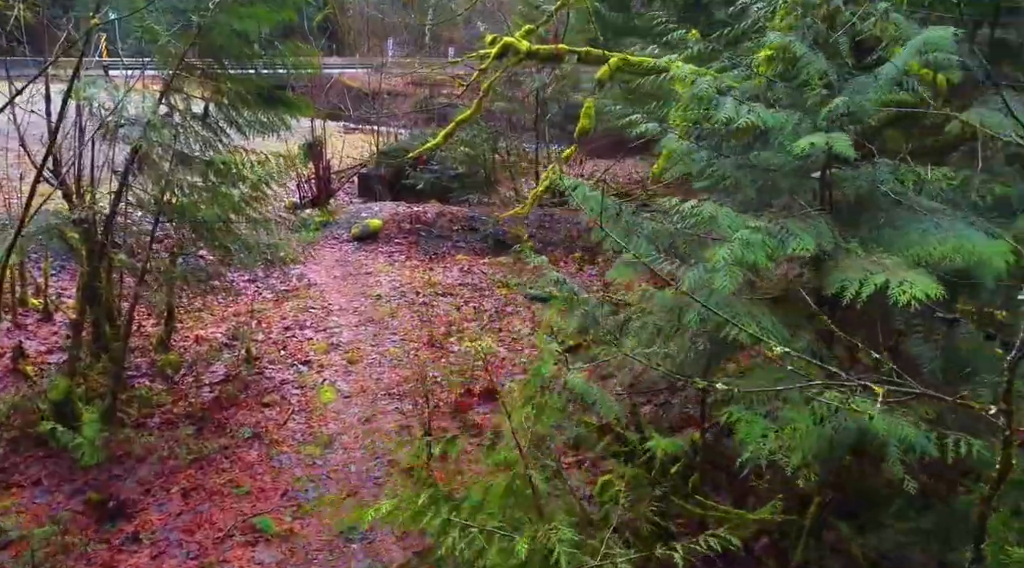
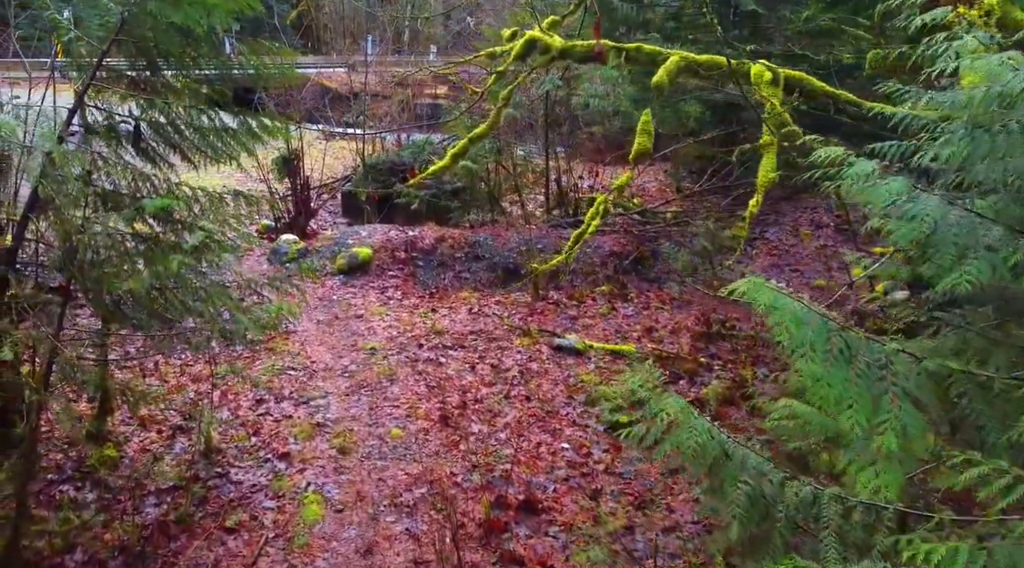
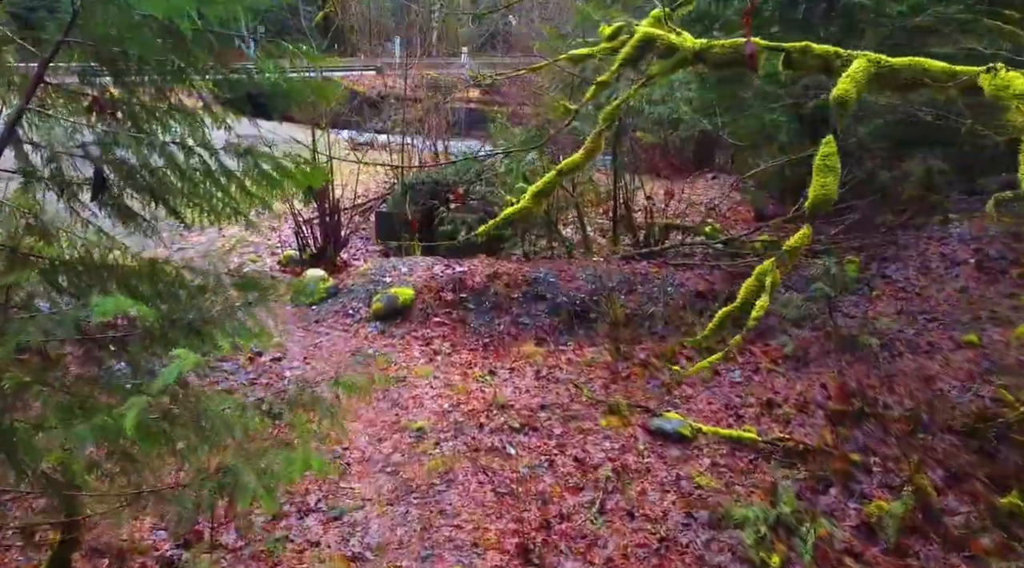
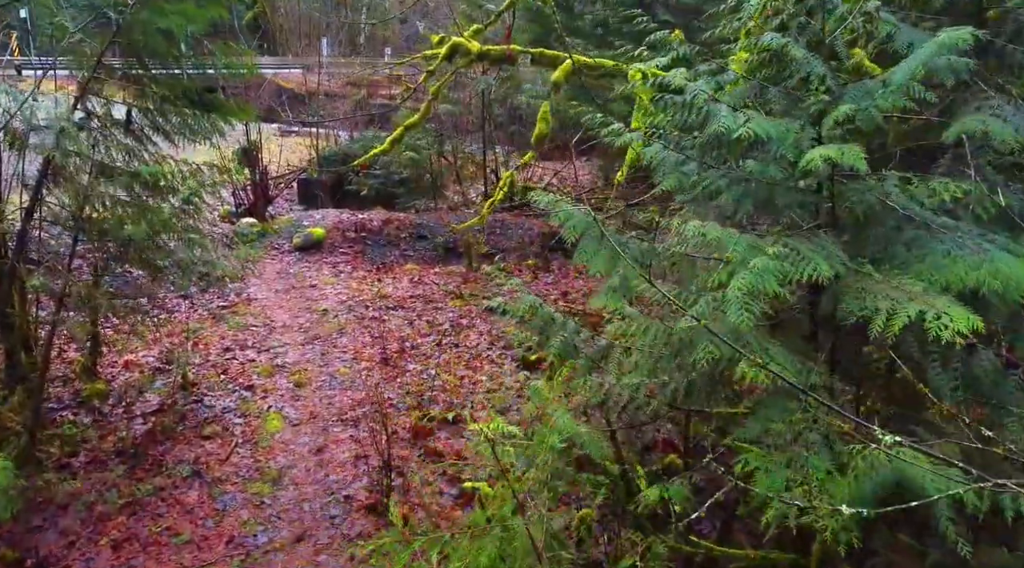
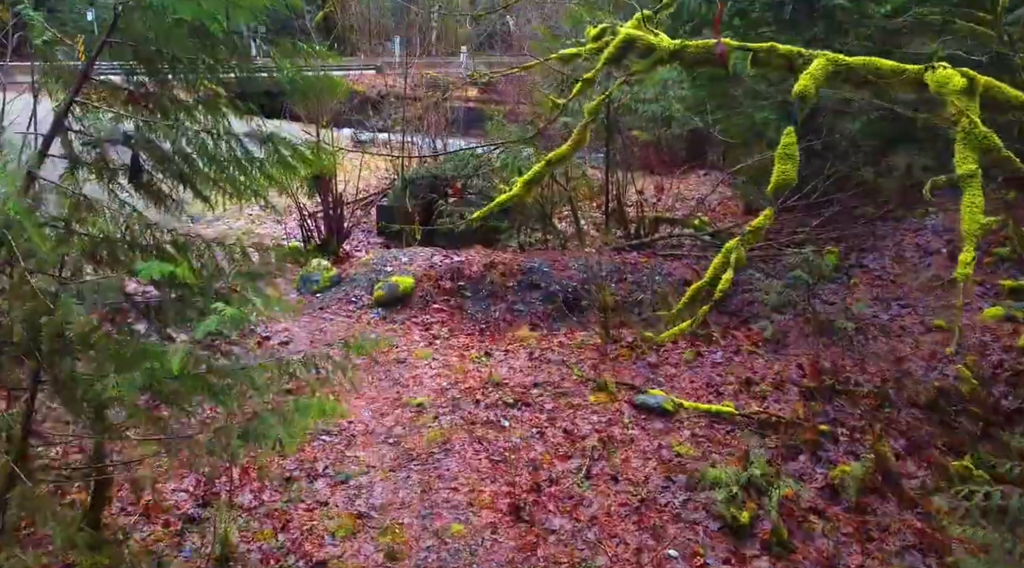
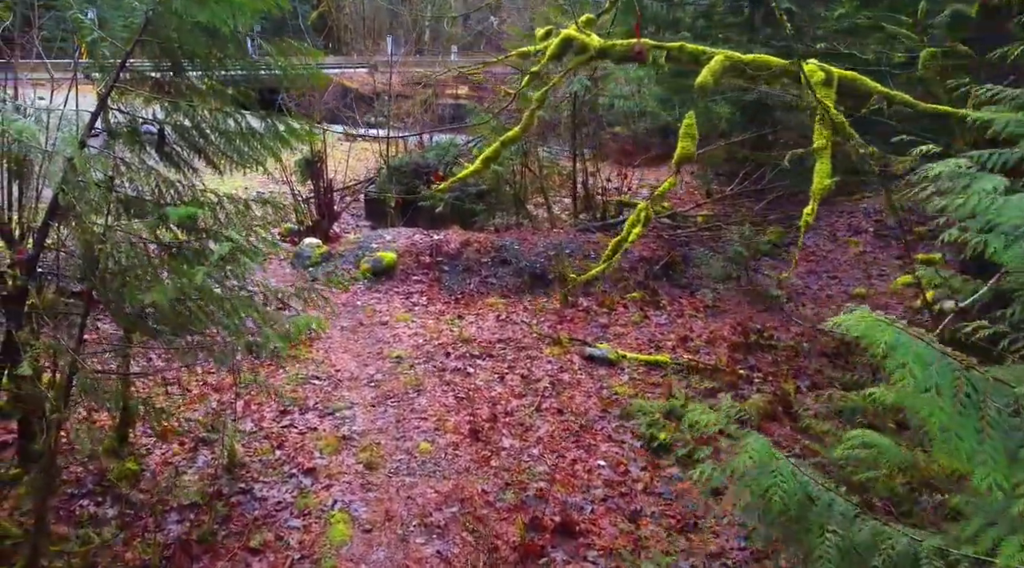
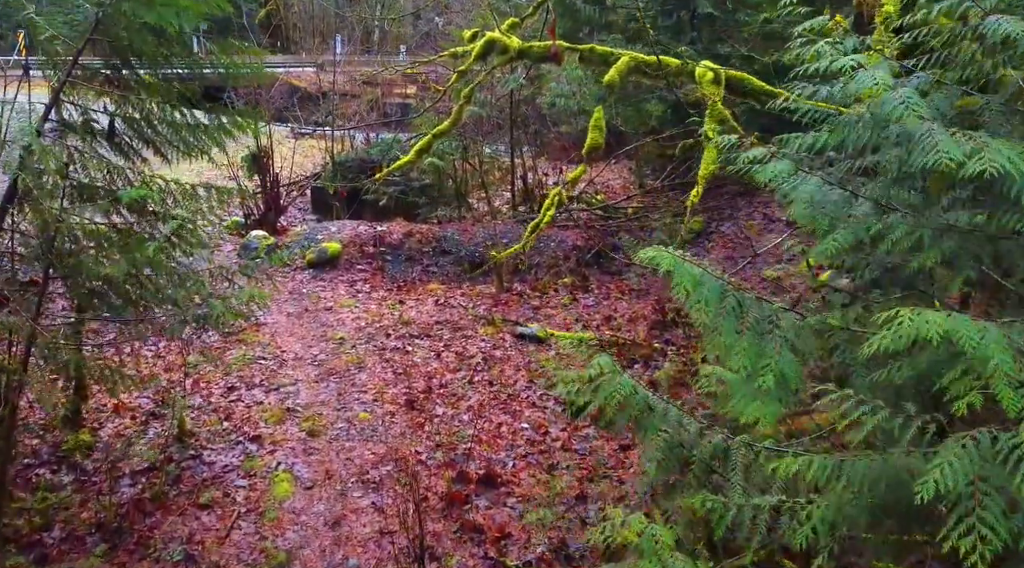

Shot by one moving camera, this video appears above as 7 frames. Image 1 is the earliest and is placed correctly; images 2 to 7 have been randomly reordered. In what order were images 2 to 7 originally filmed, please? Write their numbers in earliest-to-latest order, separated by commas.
4, 7, 2, 6, 5, 3
